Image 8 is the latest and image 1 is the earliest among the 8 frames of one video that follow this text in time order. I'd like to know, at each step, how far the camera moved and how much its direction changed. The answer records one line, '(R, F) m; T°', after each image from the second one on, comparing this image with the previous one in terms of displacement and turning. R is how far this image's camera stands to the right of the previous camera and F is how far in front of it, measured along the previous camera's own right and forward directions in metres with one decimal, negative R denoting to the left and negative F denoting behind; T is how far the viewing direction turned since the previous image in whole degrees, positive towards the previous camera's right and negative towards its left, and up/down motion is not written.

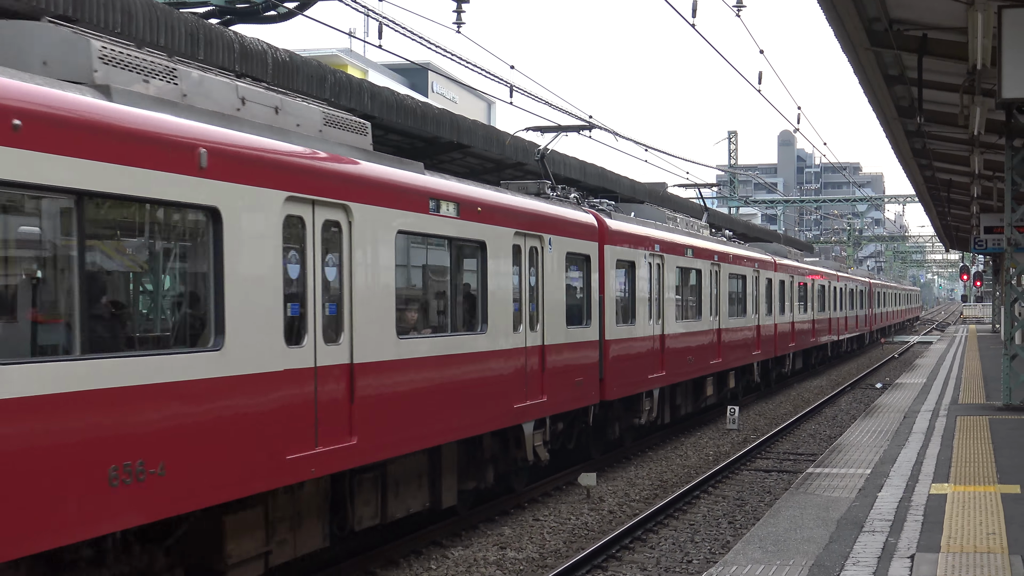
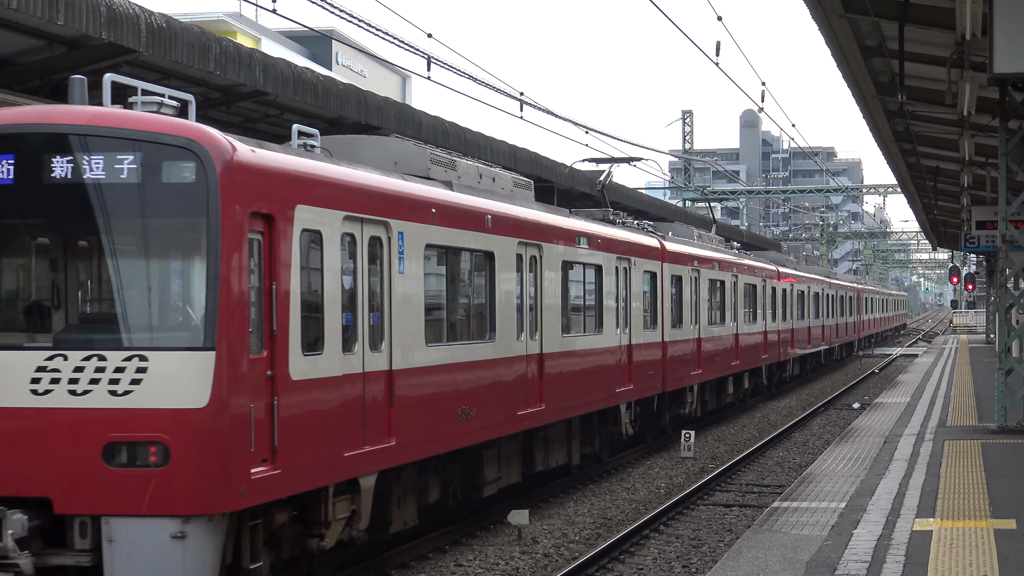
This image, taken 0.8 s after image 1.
(+0.2, +3.0) m; +2°
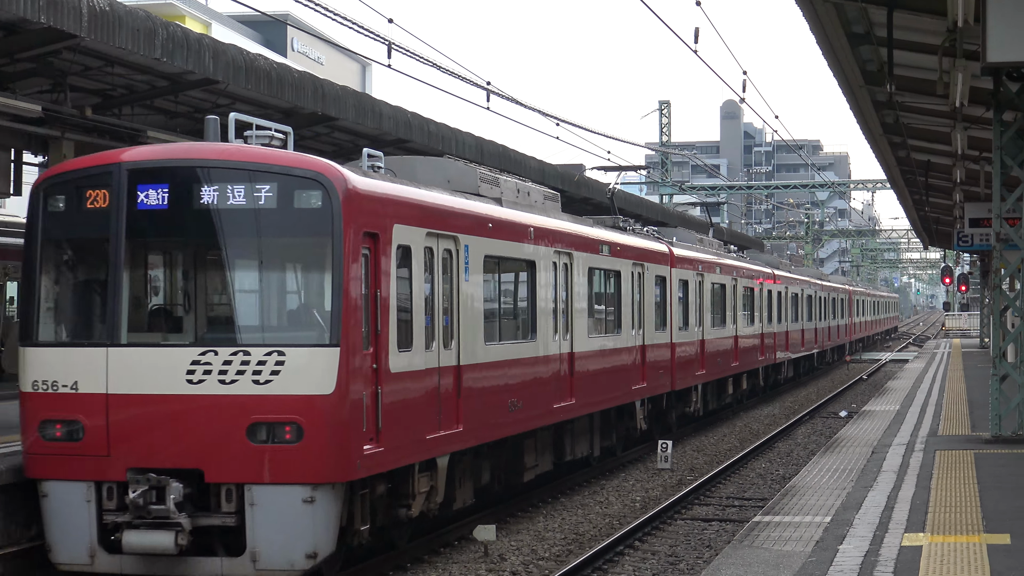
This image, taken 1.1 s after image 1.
(0.0, +1.1) m; +1°
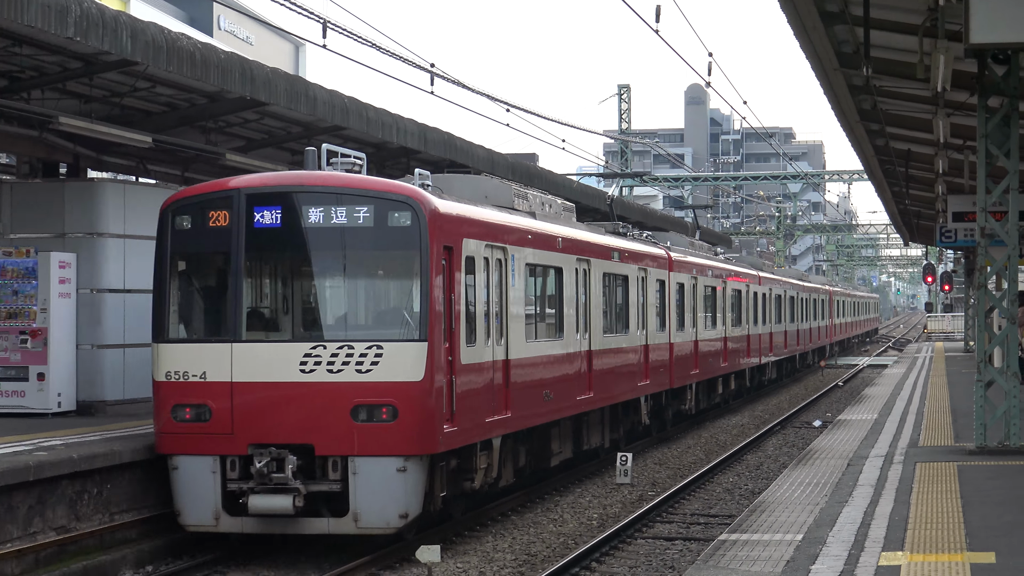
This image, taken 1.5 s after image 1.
(+0.1, +1.4) m; +1°
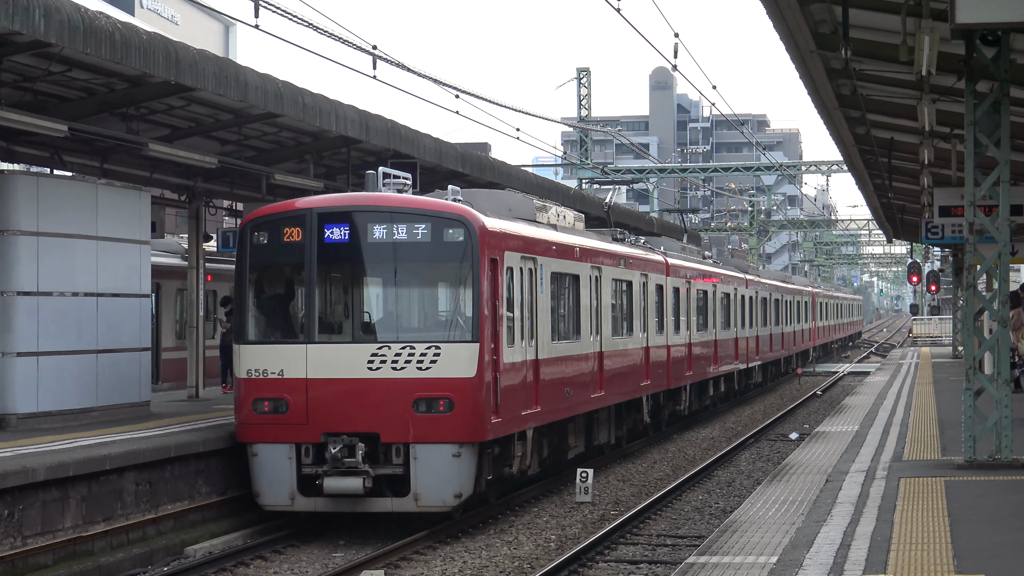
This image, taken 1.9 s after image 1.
(+0.1, +1.3) m; +1°
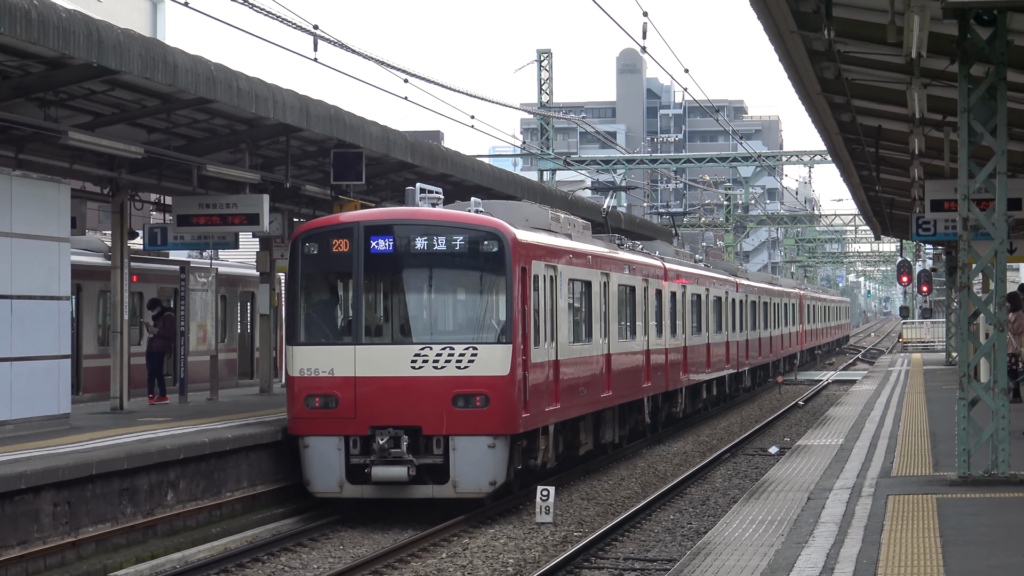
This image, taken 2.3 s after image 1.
(+0.1, +1.2) m; +1°
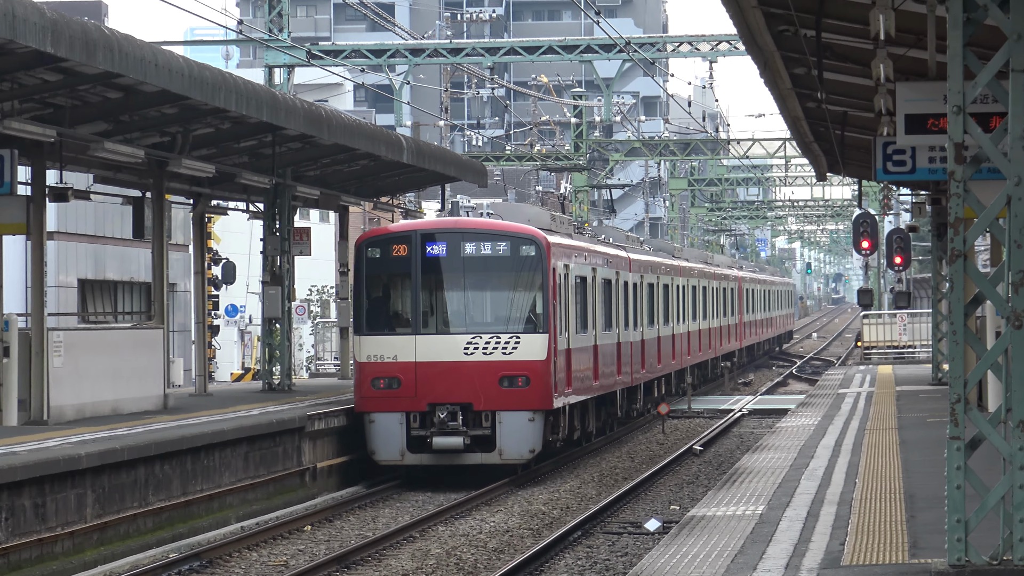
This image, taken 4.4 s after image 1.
(+0.9, +5.3) m; +2°
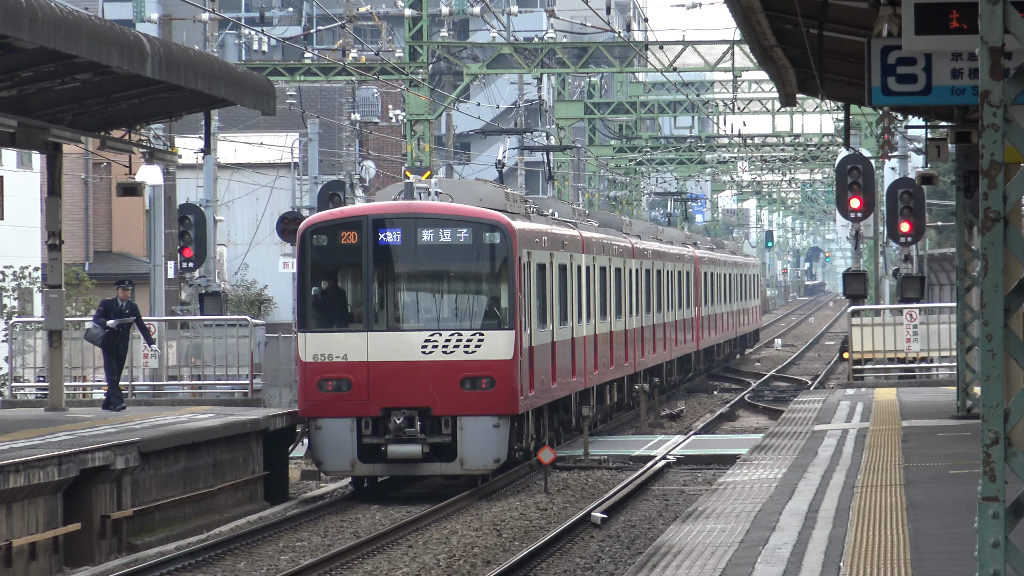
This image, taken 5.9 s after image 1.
(+0.5, +2.9) m; 0°
